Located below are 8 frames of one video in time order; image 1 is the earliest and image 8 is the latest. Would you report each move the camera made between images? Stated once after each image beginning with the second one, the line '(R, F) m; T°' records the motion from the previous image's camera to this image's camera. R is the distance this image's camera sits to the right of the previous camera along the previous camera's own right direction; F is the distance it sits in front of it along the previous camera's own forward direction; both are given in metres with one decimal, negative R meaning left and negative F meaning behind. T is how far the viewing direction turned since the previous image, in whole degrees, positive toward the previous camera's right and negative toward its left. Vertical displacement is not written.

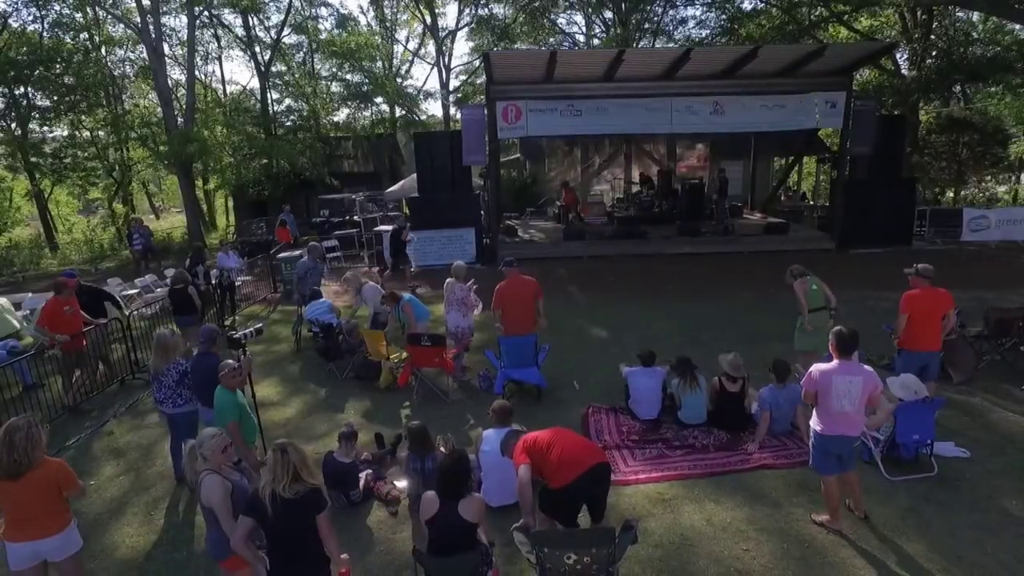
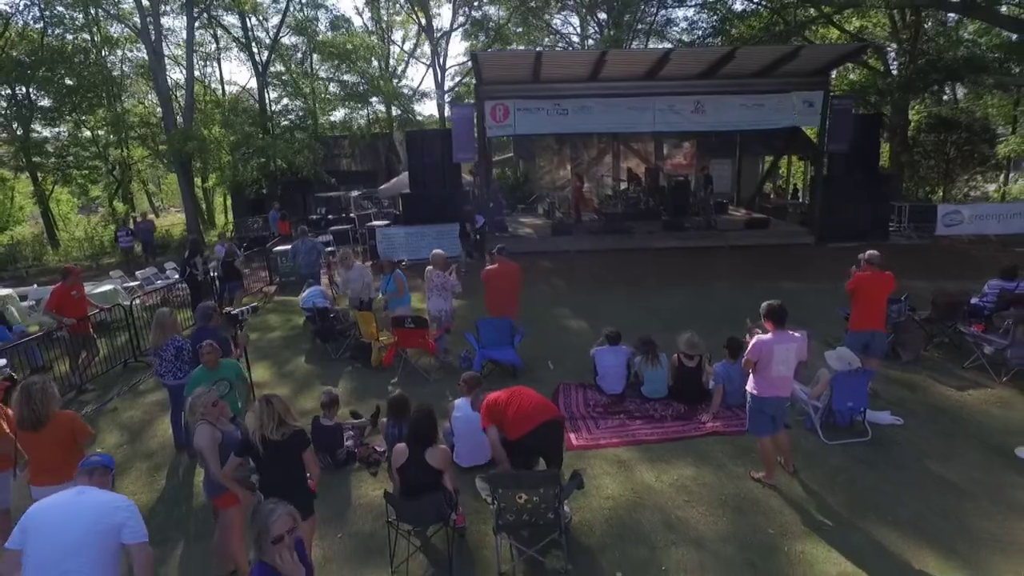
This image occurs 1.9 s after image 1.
(+0.2, -0.5) m; 0°
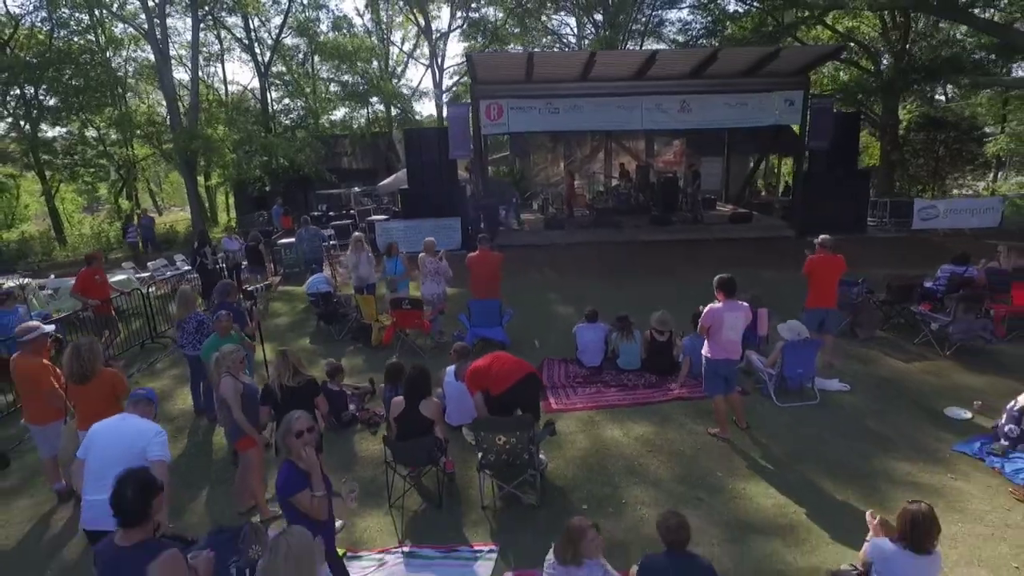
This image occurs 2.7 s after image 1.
(+0.1, -0.7) m; 0°
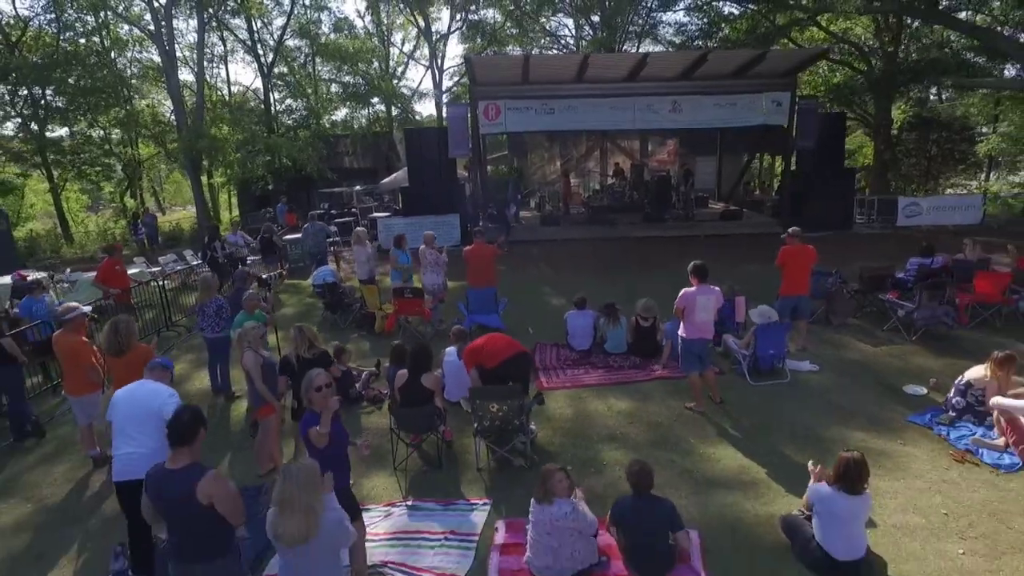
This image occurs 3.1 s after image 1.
(+0.1, -0.6) m; 0°
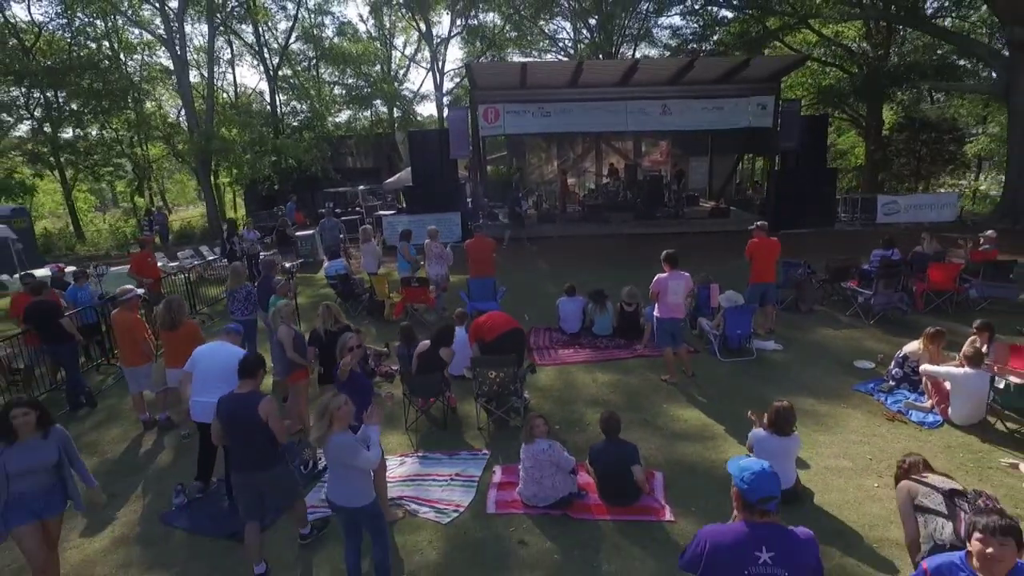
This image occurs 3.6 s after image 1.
(0.0, -0.9) m; 0°
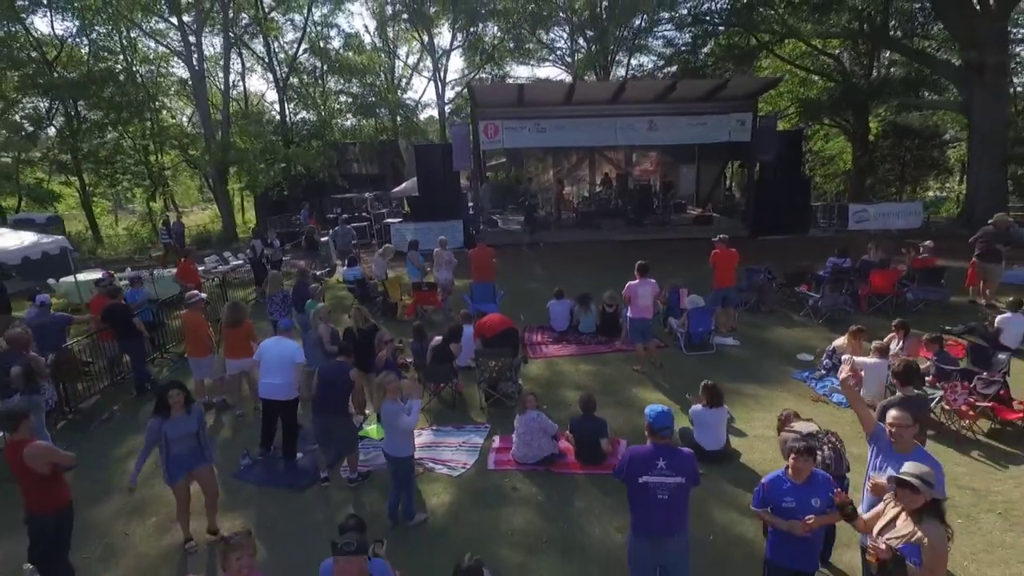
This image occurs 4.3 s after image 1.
(0.0, -1.4) m; 0°
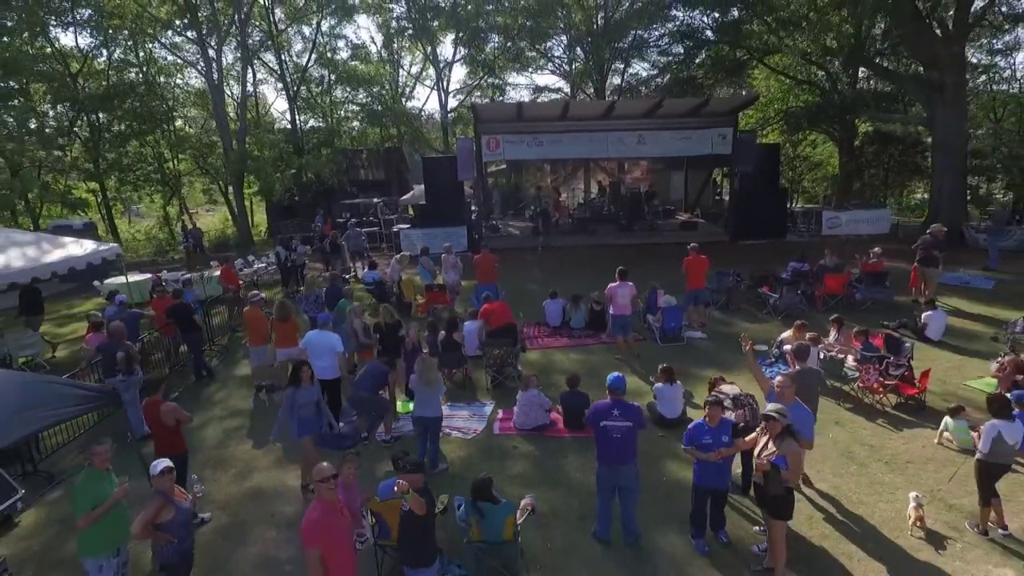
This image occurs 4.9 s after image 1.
(0.0, -1.6) m; 0°
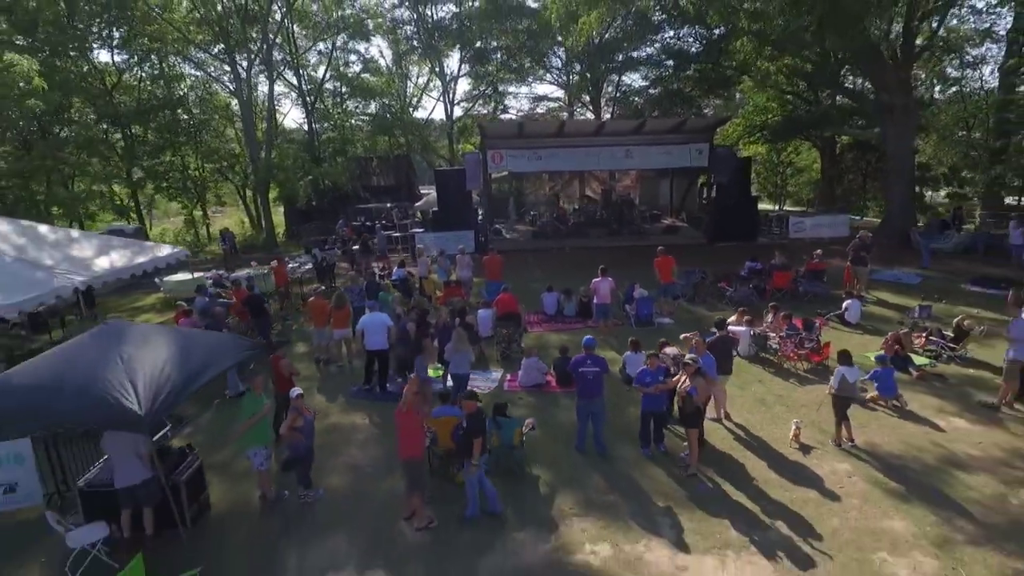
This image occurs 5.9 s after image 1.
(-0.1, -2.7) m; 0°
